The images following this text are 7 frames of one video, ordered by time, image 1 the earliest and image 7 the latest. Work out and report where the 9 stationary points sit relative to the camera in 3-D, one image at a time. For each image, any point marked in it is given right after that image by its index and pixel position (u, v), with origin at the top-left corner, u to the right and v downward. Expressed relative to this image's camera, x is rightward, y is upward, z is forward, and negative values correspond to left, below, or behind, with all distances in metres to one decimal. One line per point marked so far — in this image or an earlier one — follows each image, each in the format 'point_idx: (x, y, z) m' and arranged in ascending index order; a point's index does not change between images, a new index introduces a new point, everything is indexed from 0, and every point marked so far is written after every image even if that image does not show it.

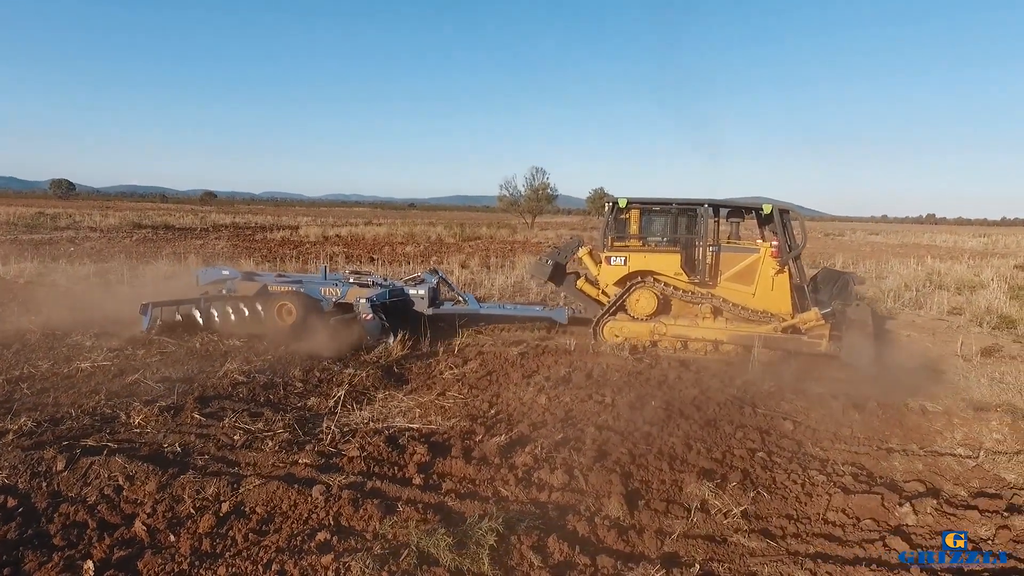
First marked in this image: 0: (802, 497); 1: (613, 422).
0: (+1.8, -1.3, +3.8) m
1: (+0.8, -1.0, +4.8) m
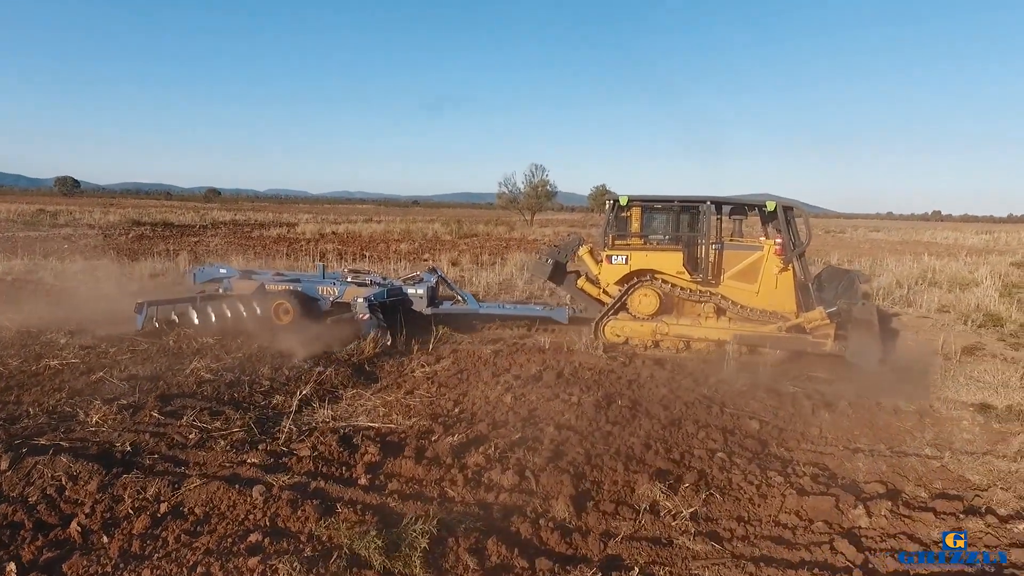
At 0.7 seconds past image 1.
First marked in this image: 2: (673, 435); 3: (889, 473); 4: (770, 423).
0: (+1.5, -1.3, +3.7) m
1: (+0.5, -1.0, +4.8) m
2: (+1.2, -1.1, +4.5) m
3: (+2.6, -1.3, +4.3) m
4: (+2.1, -1.1, +5.1) m
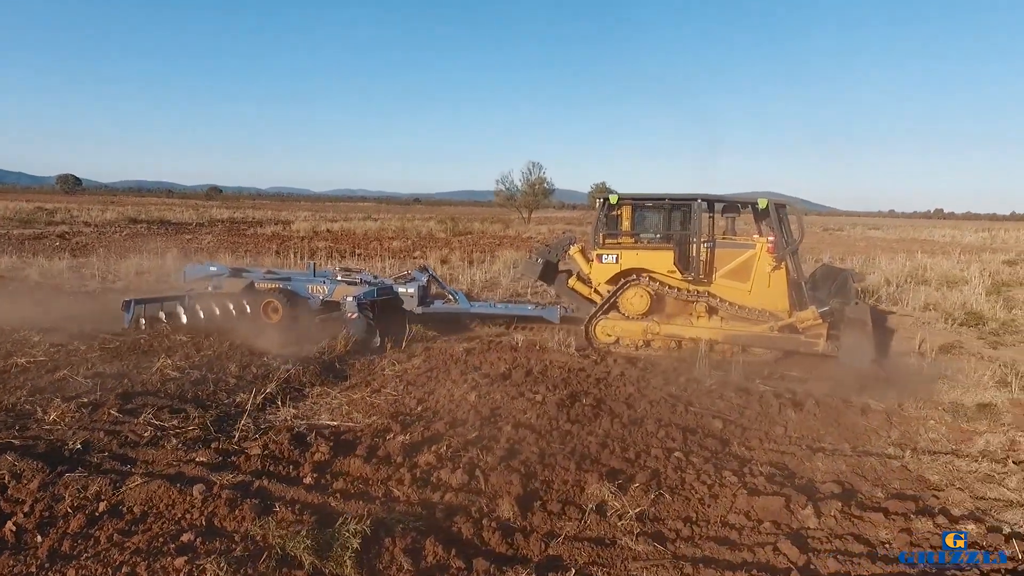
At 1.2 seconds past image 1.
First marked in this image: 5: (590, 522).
0: (+1.2, -1.3, +3.7) m
1: (+0.2, -1.0, +4.7) m
2: (+0.9, -1.1, +4.5) m
3: (+2.3, -1.3, +4.3) m
4: (+1.8, -1.1, +5.0) m
5: (+0.4, -1.3, +3.4) m
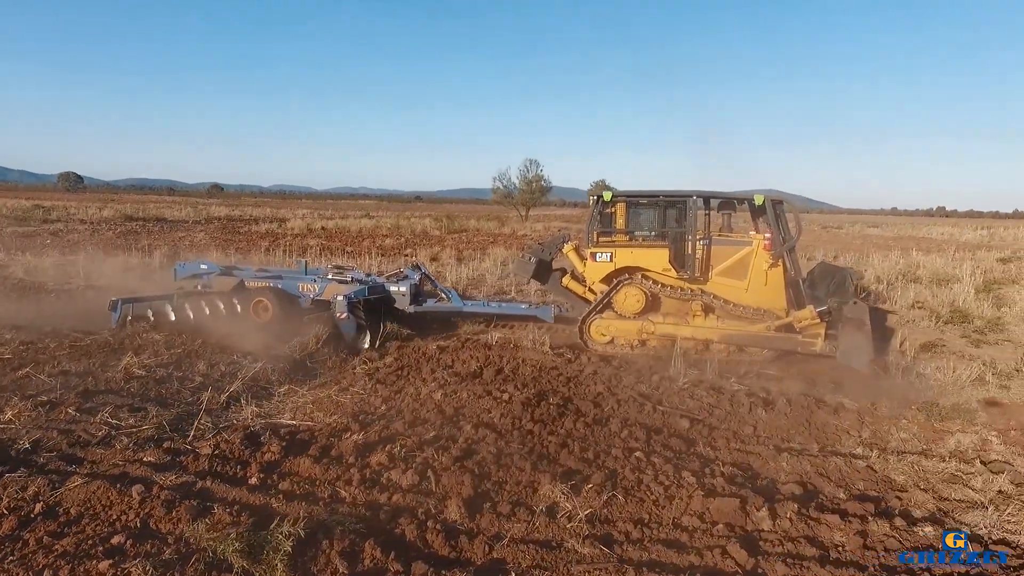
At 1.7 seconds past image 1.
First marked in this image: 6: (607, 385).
0: (+0.9, -1.2, +3.6) m
1: (-0.1, -1.0, +4.7) m
2: (+0.6, -1.0, +4.4) m
3: (+2.0, -1.3, +4.2) m
4: (+1.5, -1.1, +5.0) m
5: (+0.1, -1.3, +3.3) m
6: (+0.9, -0.9, +5.6) m
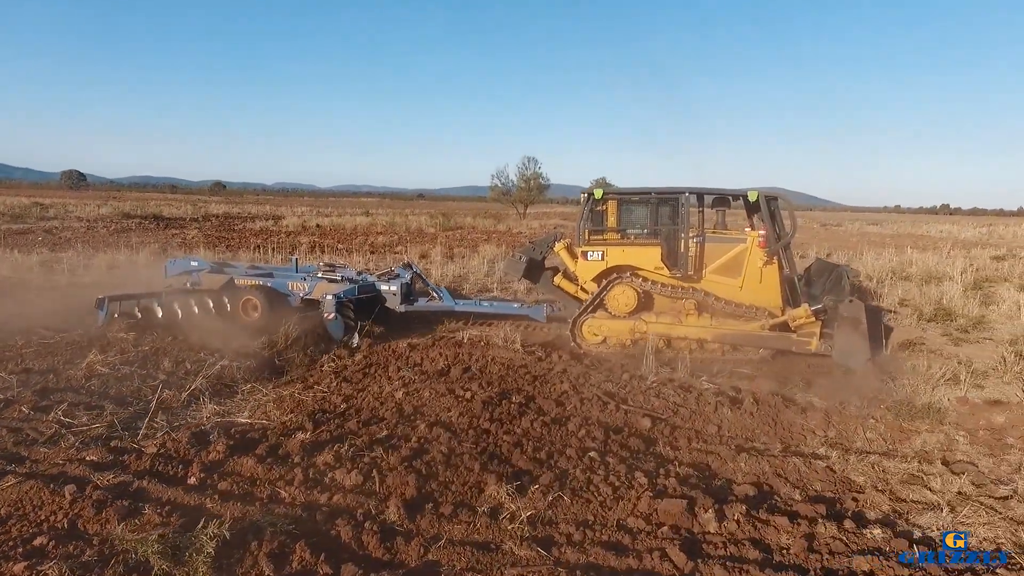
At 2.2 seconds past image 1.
0: (+0.6, -1.2, +3.6) m
1: (-0.4, -1.0, +4.6) m
2: (+0.3, -1.0, +4.4) m
3: (+1.7, -1.2, +4.1) m
4: (+1.2, -1.0, +4.9) m
5: (-0.2, -1.3, +3.3) m
6: (+0.5, -0.9, +5.5) m
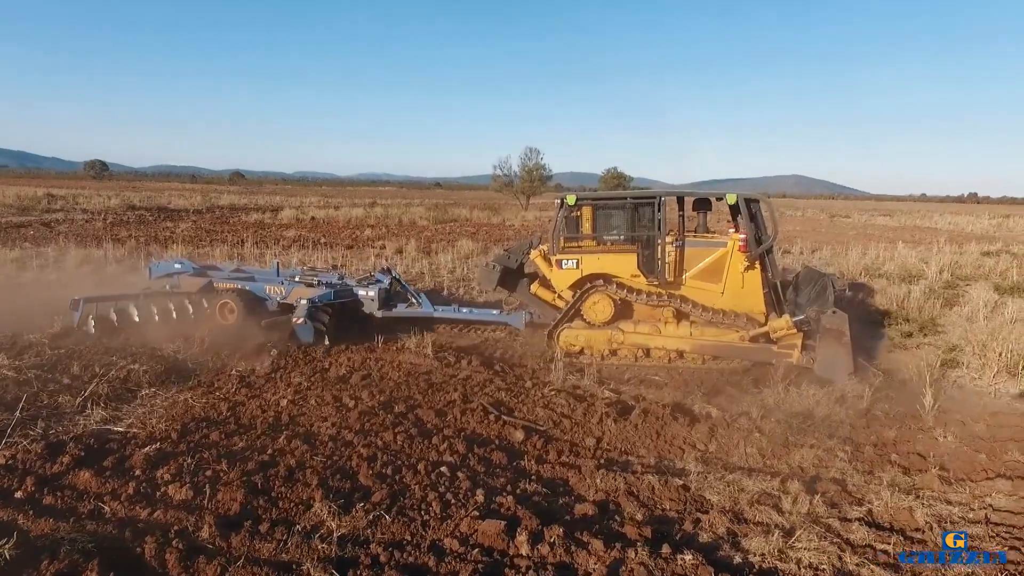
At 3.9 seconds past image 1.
0: (-0.5, -1.3, +3.5) m
1: (-1.4, -1.0, +4.6) m
2: (-0.7, -1.1, +4.4) m
3: (+0.7, -1.3, +4.1) m
4: (+0.2, -1.1, +4.9) m
5: (-1.2, -1.4, +3.3) m
6: (-0.4, -0.9, +5.5) m
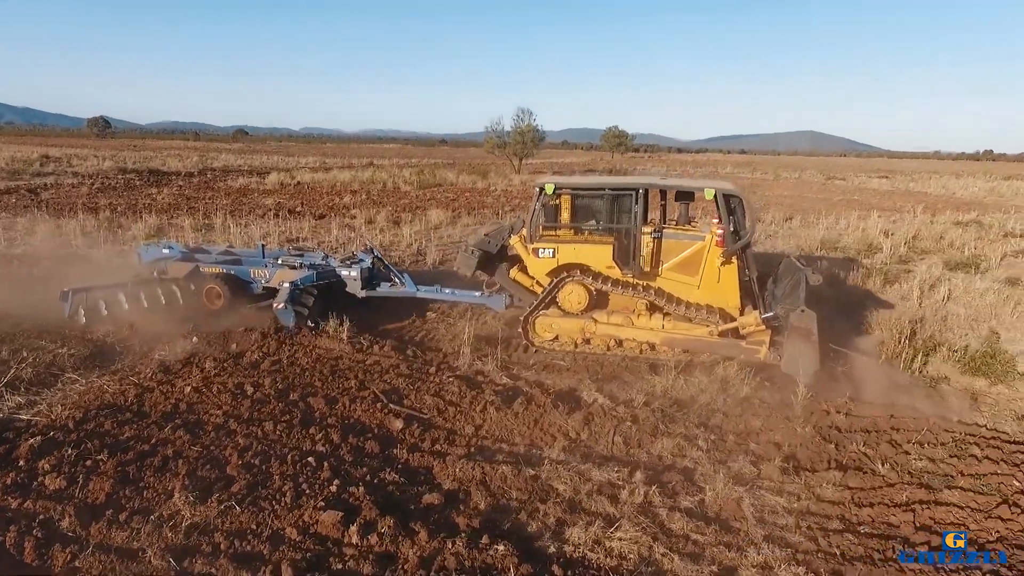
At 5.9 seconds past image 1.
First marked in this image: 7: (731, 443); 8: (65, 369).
0: (-1.4, -1.4, +3.9) m
1: (-2.3, -1.0, +4.9) m
2: (-1.7, -1.1, +4.7) m
3: (-0.2, -1.4, +4.4) m
4: (-0.7, -1.1, +5.1) m
5: (-2.2, -1.4, +3.6) m
6: (-1.4, -0.8, +5.8) m
7: (+1.8, -1.2, +5.0) m
8: (-4.4, -0.8, +6.1) m
